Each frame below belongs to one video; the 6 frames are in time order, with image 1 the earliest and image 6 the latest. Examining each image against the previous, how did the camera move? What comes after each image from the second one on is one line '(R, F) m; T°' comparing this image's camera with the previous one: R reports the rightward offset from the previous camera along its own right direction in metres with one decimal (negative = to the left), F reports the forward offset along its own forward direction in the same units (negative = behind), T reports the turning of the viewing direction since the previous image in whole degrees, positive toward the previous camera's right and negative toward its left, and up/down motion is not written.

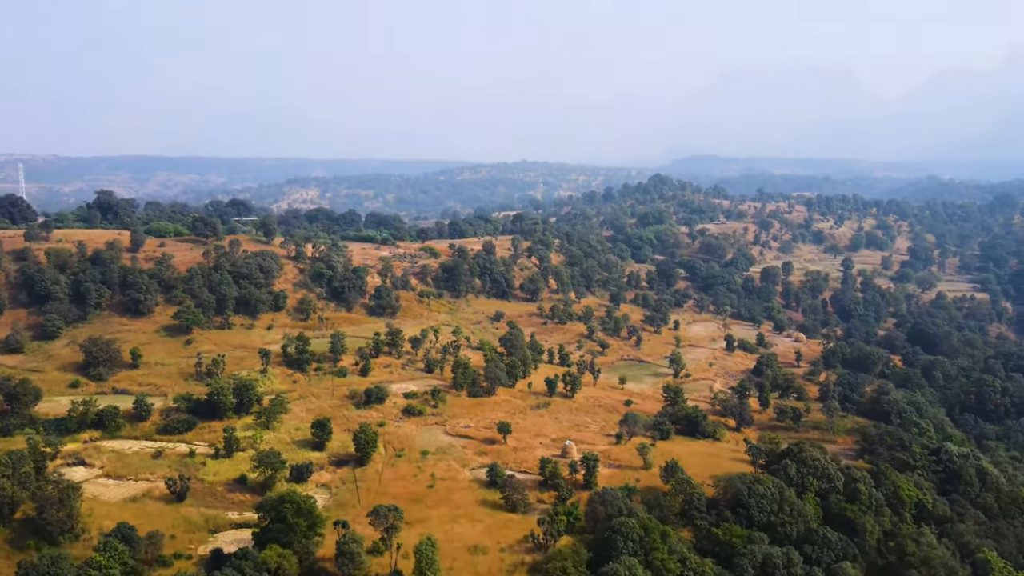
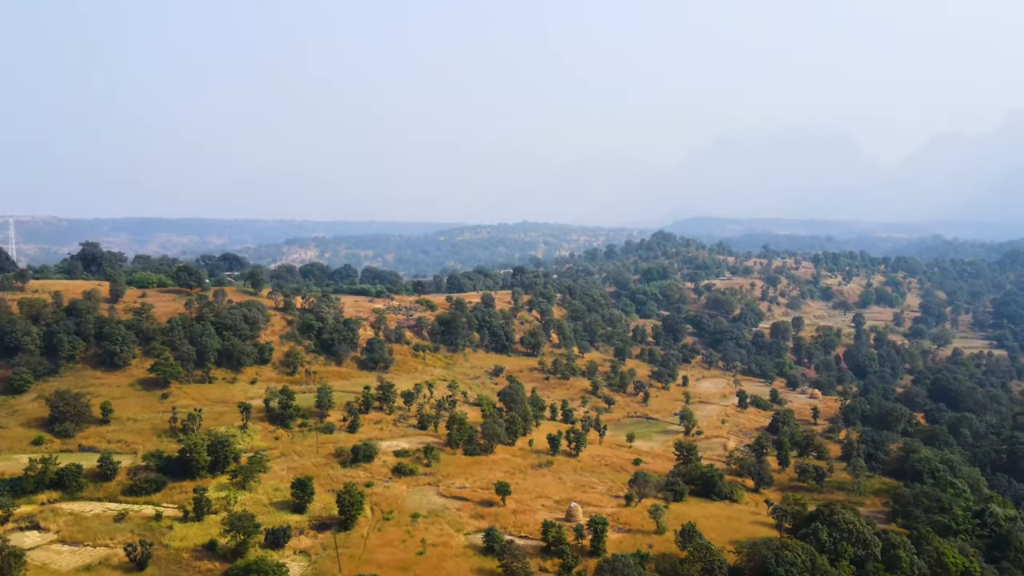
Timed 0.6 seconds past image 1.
(+0.1, +3.2) m; 0°
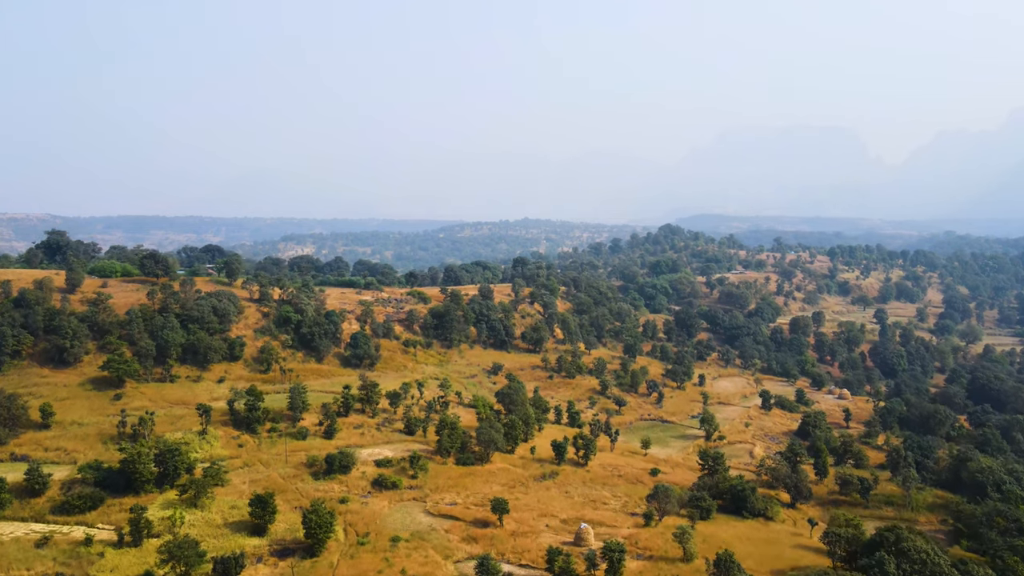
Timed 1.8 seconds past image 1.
(+0.1, +5.8) m; 0°
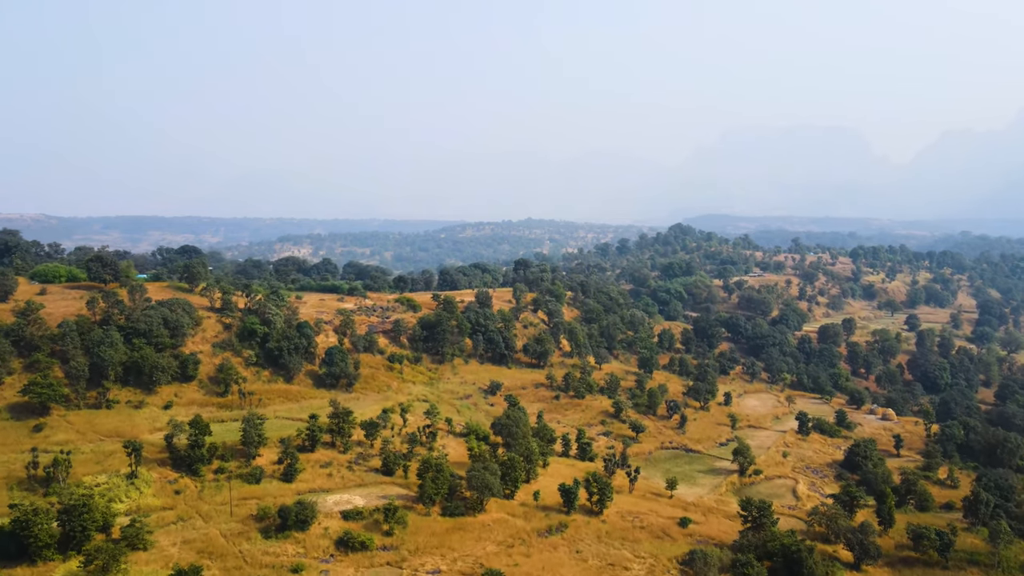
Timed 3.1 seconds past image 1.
(+0.1, +7.1) m; 0°
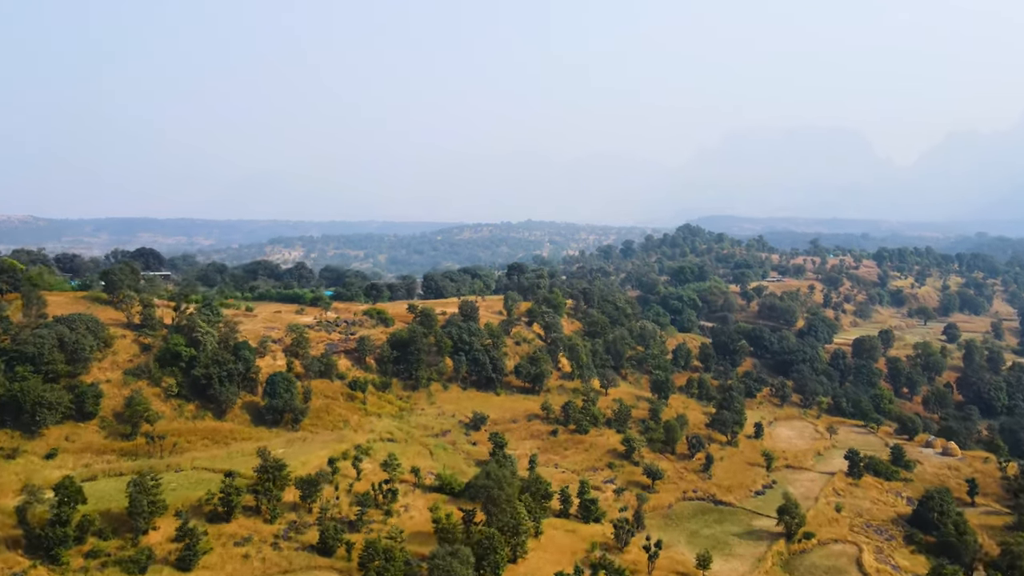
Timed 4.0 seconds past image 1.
(+0.6, +8.7) m; 0°
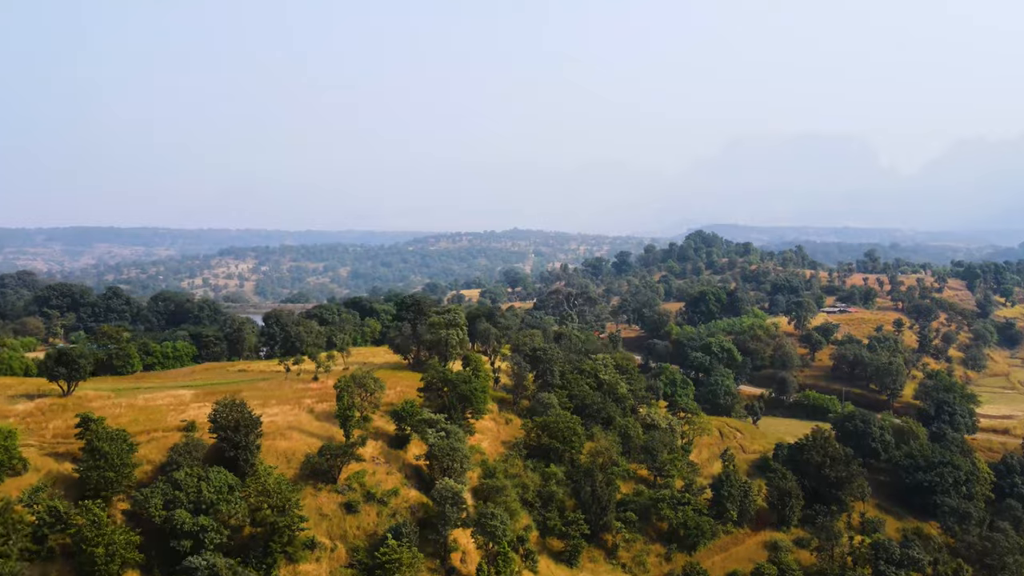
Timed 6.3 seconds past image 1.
(+3.5, +28.7) m; 0°
